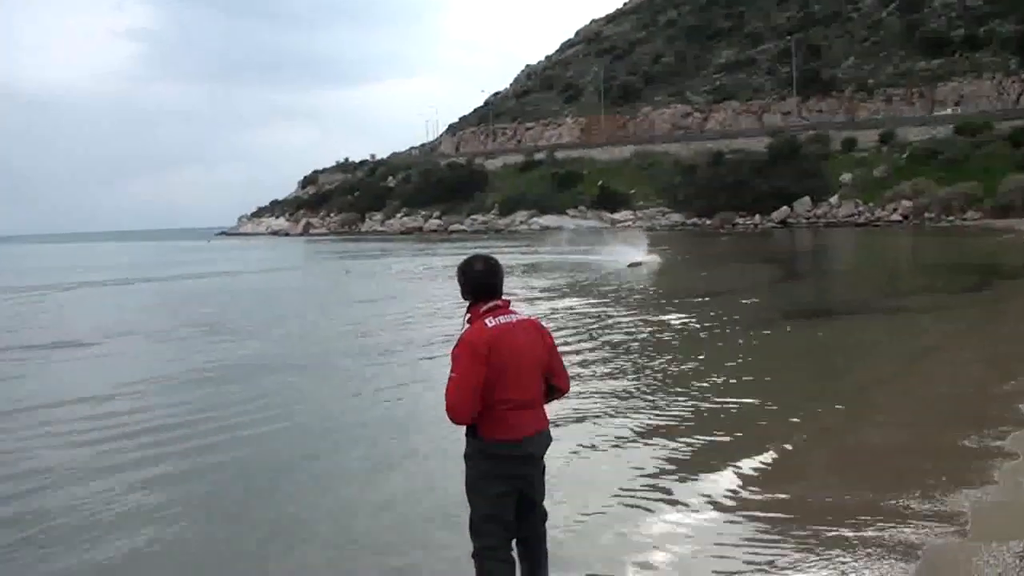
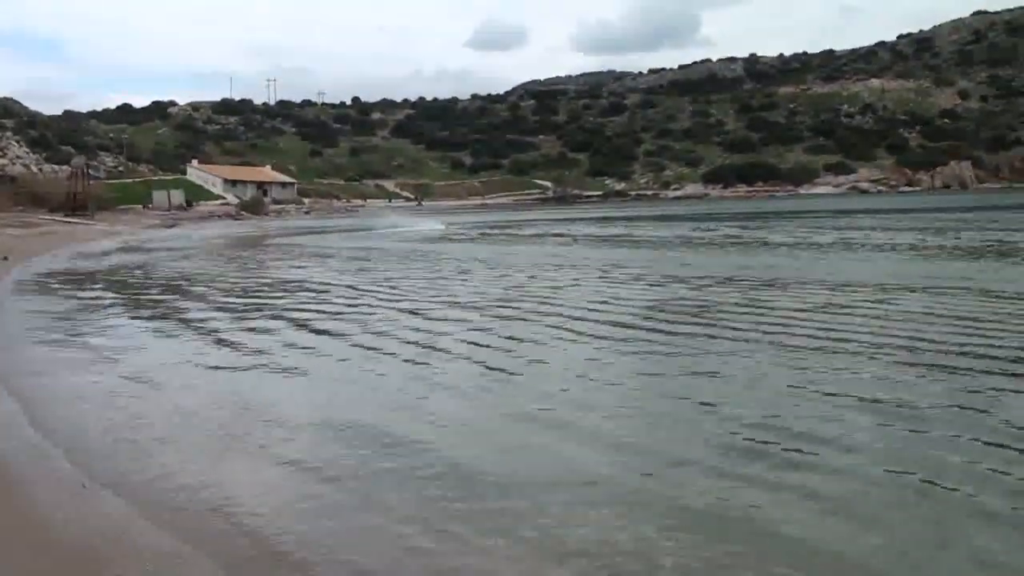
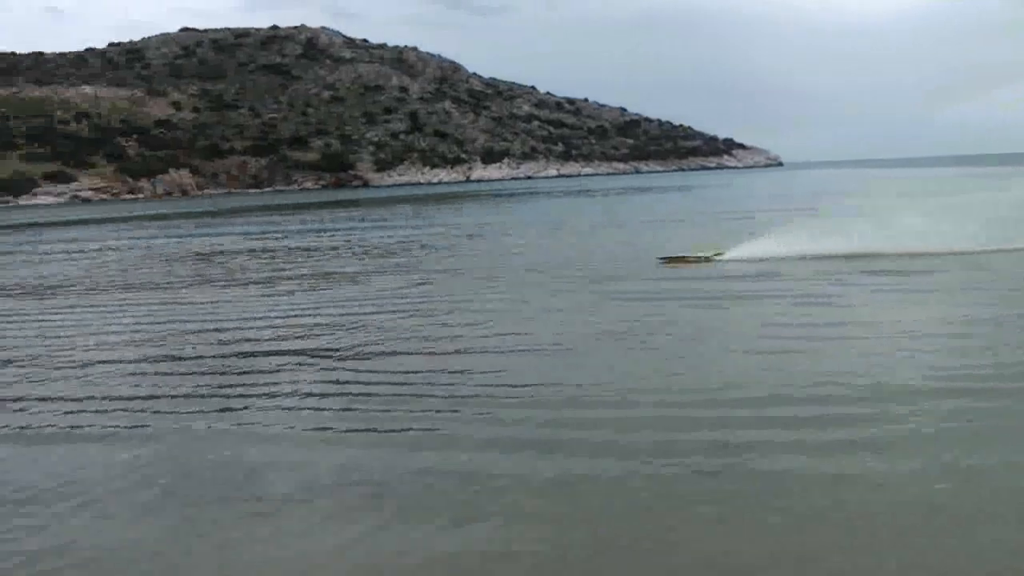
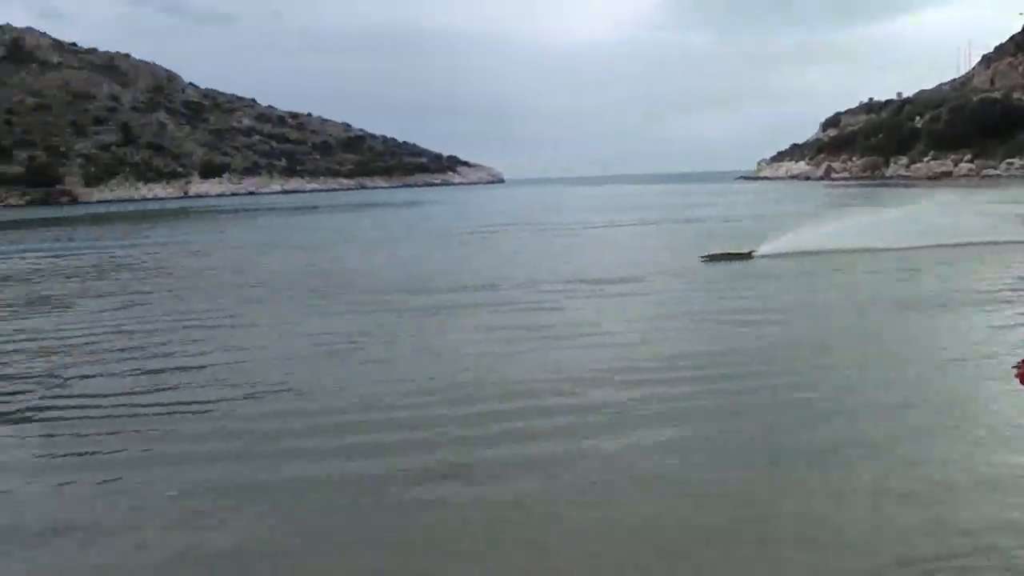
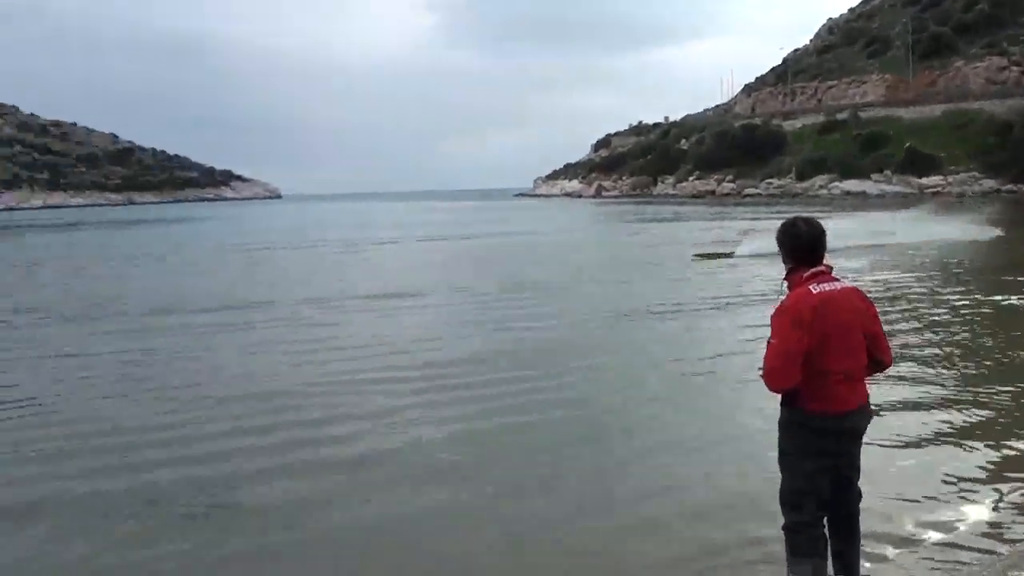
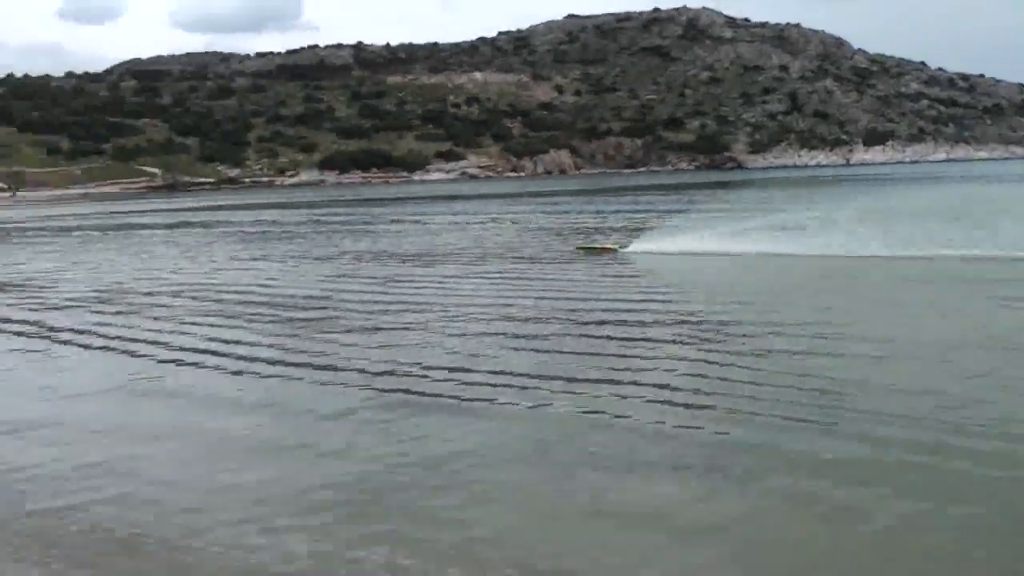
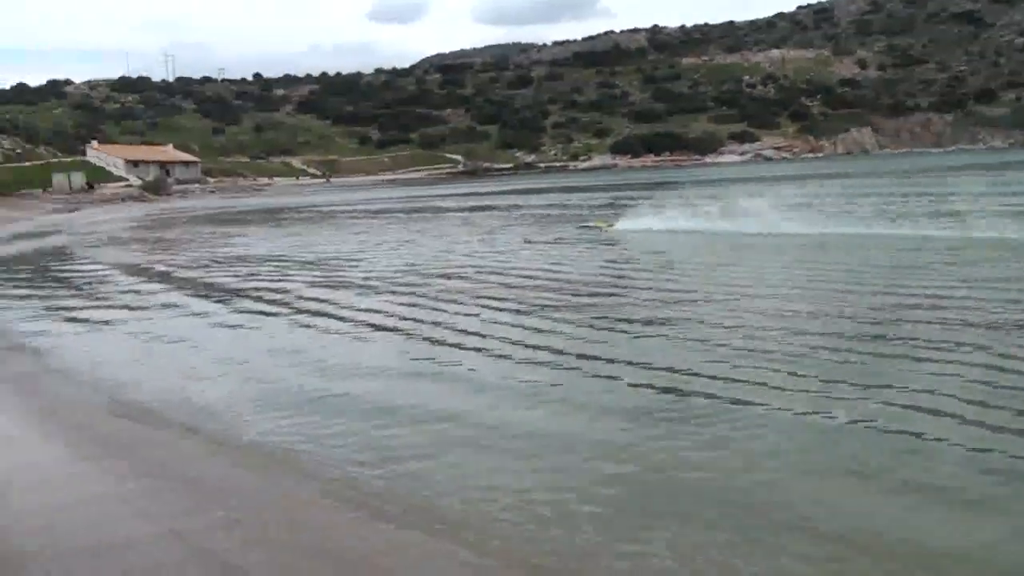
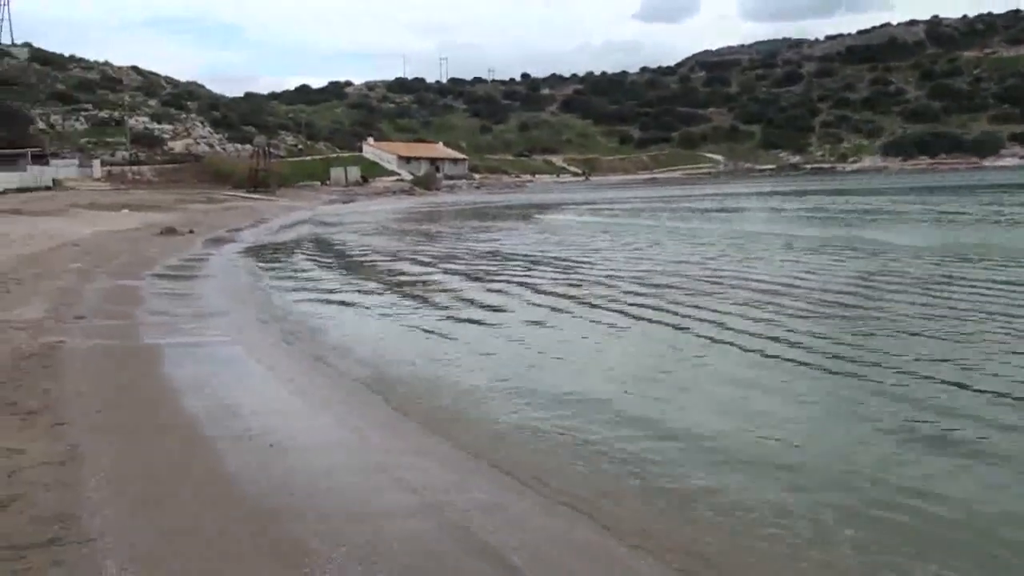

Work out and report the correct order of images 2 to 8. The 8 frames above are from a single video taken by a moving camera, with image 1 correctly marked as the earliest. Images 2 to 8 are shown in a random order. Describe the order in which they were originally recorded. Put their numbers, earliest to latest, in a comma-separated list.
5, 4, 3, 6, 7, 8, 2
